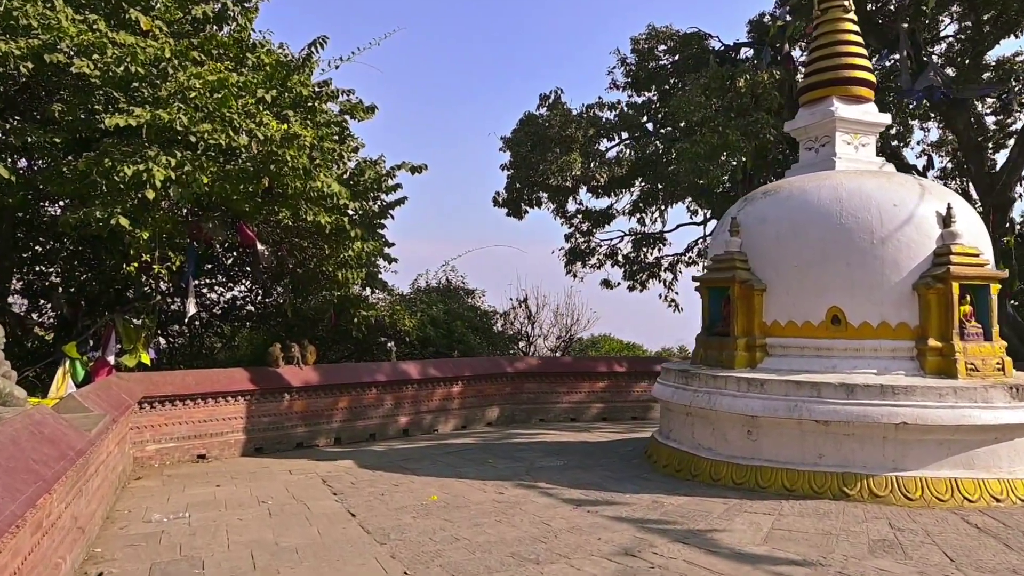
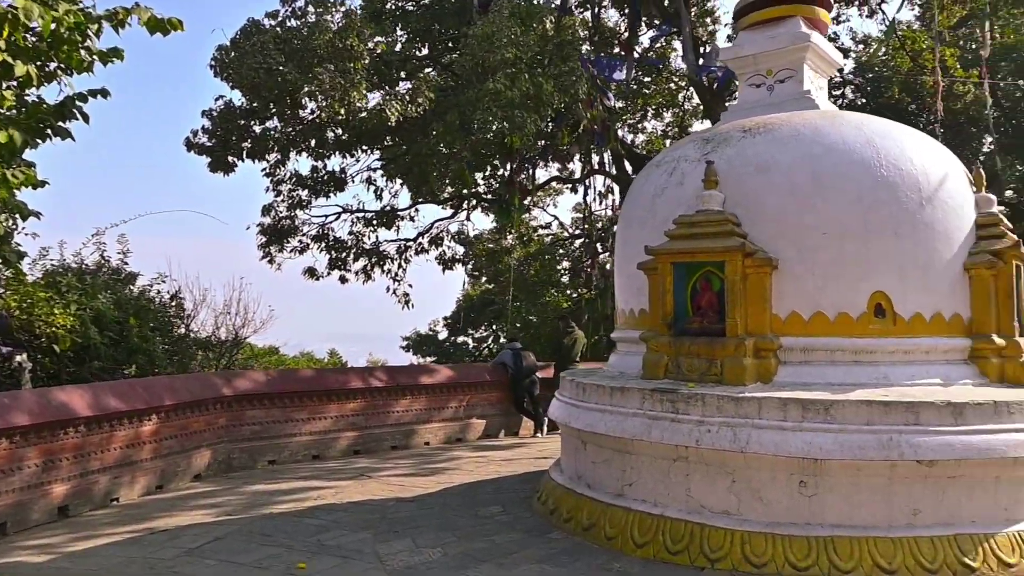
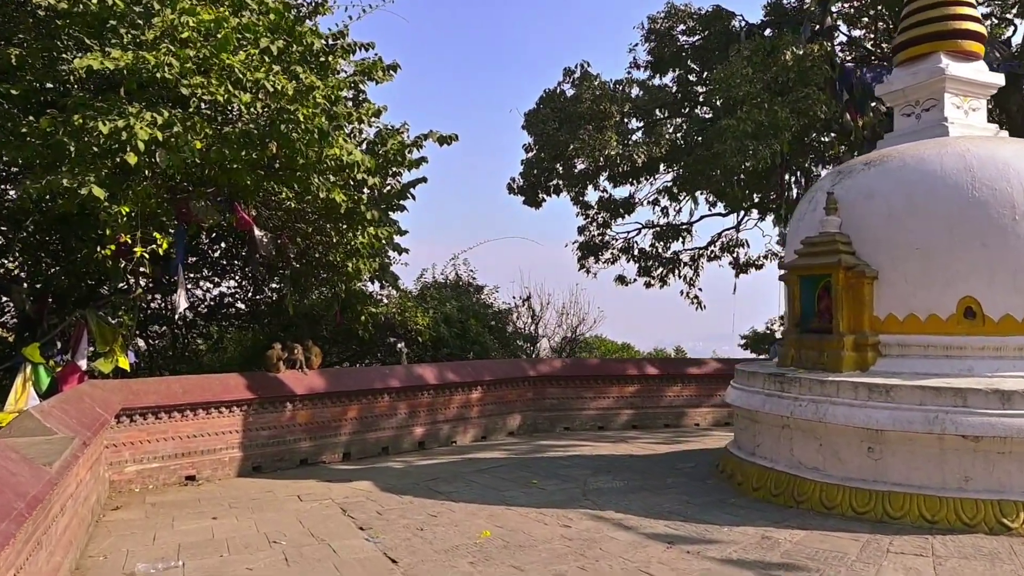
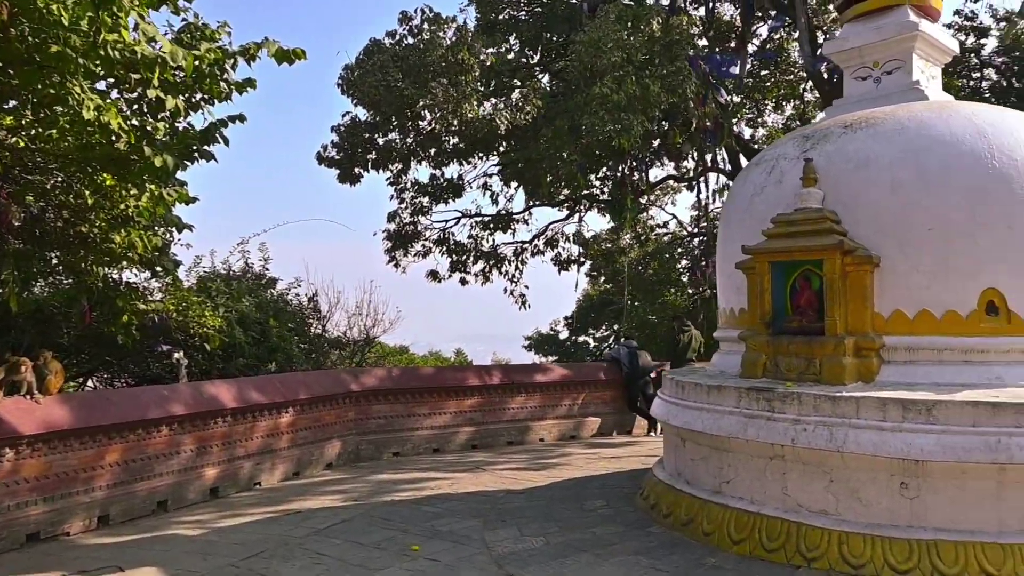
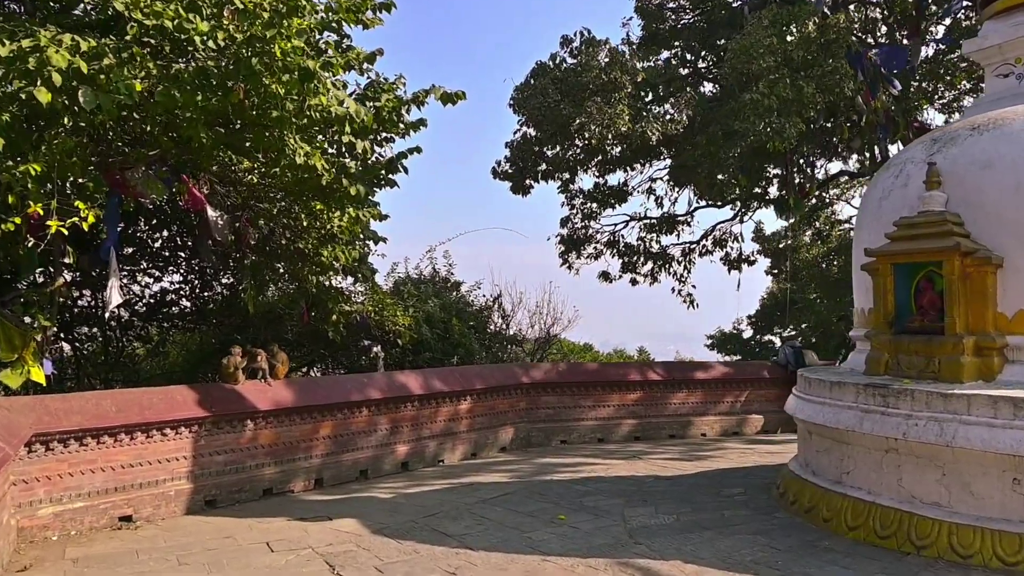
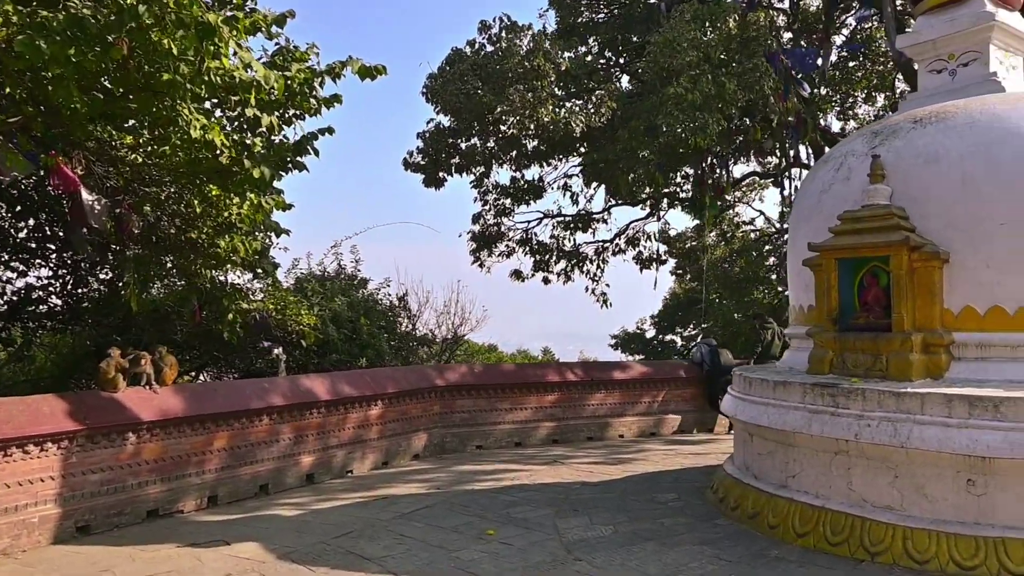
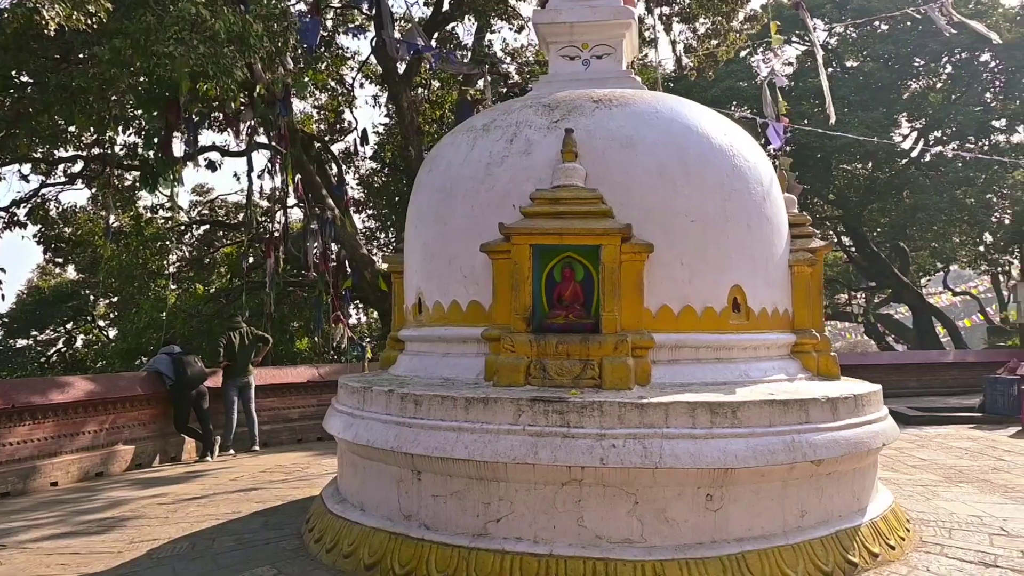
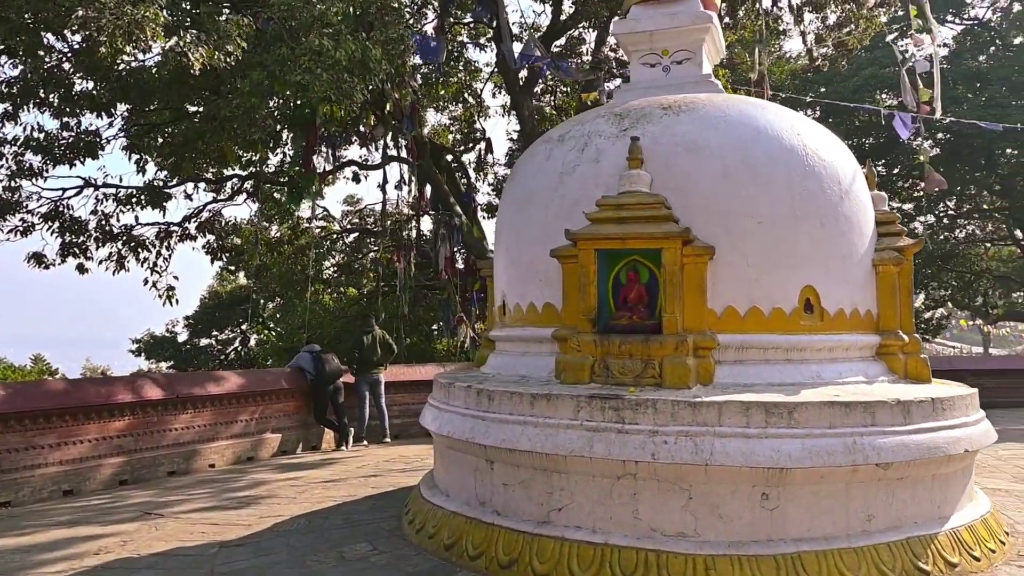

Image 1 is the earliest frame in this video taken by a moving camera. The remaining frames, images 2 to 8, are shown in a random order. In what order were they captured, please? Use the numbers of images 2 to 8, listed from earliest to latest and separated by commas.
3, 5, 6, 4, 2, 8, 7
